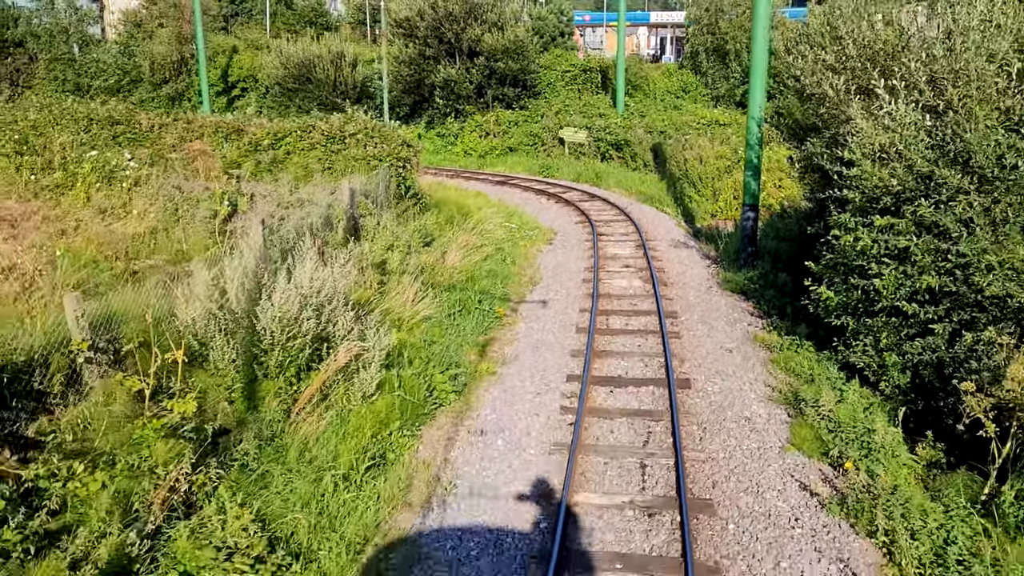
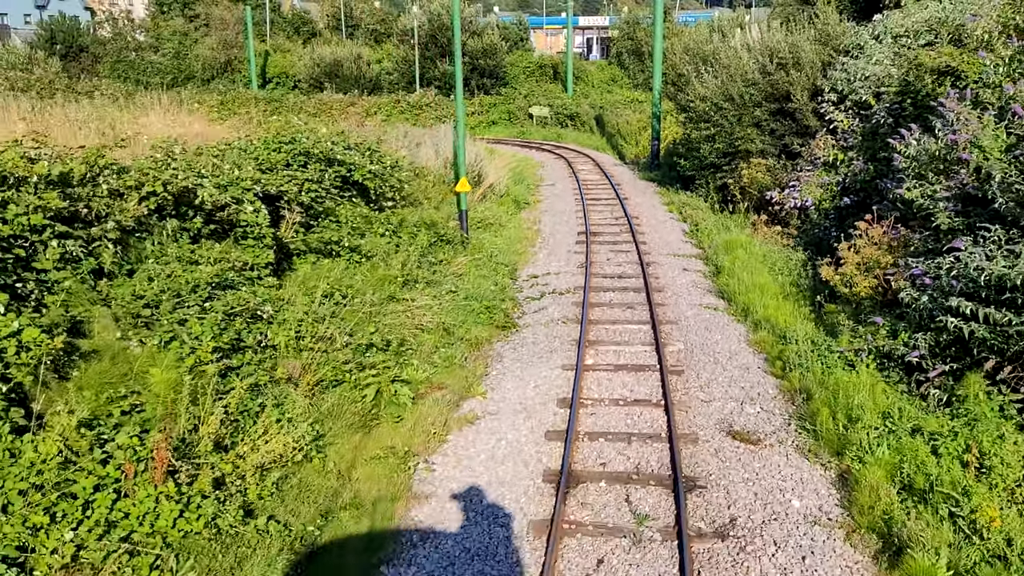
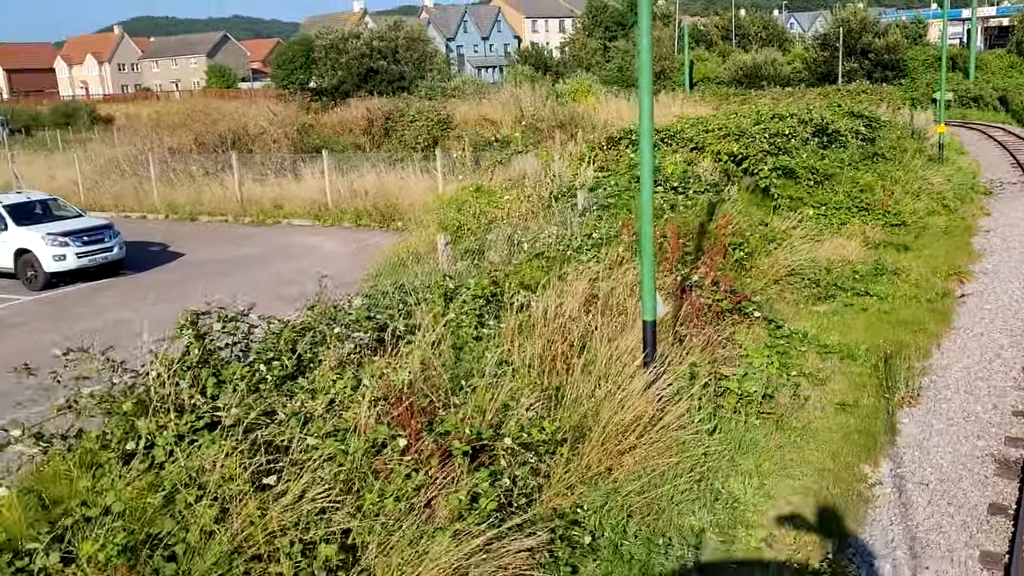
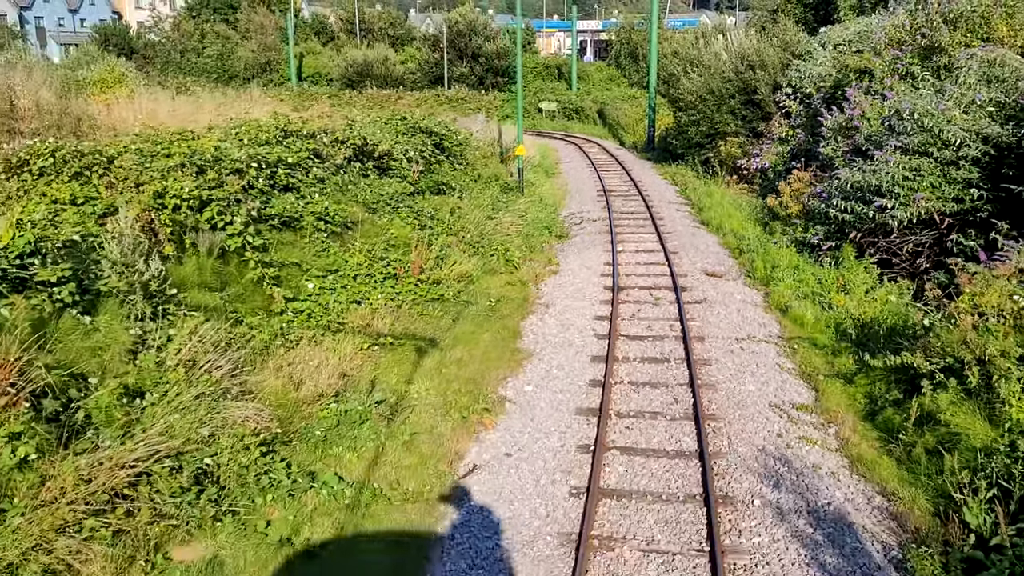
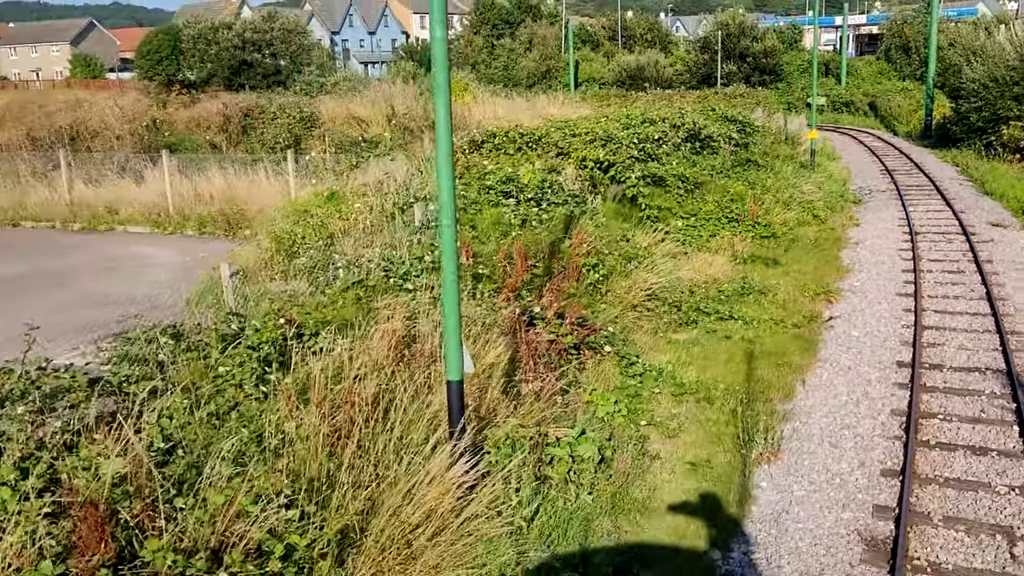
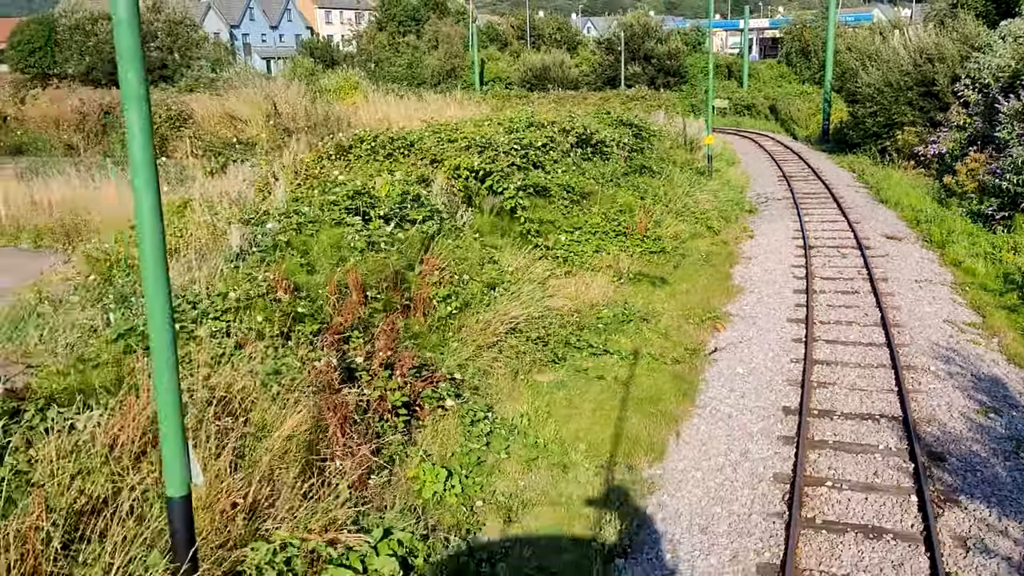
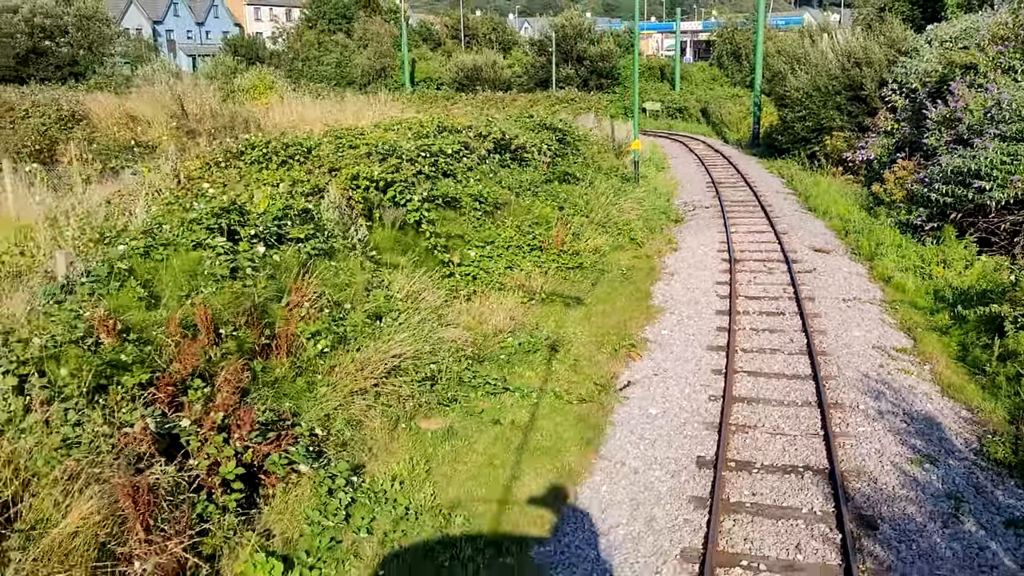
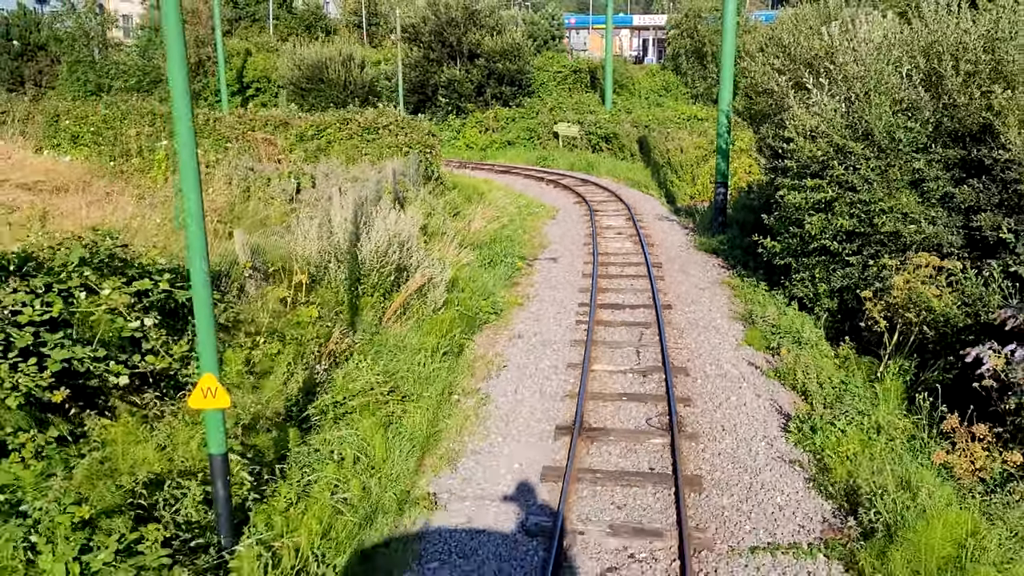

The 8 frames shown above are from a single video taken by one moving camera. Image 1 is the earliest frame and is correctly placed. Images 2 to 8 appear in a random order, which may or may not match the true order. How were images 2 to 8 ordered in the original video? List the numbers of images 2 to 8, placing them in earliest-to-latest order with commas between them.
8, 2, 4, 7, 6, 5, 3
